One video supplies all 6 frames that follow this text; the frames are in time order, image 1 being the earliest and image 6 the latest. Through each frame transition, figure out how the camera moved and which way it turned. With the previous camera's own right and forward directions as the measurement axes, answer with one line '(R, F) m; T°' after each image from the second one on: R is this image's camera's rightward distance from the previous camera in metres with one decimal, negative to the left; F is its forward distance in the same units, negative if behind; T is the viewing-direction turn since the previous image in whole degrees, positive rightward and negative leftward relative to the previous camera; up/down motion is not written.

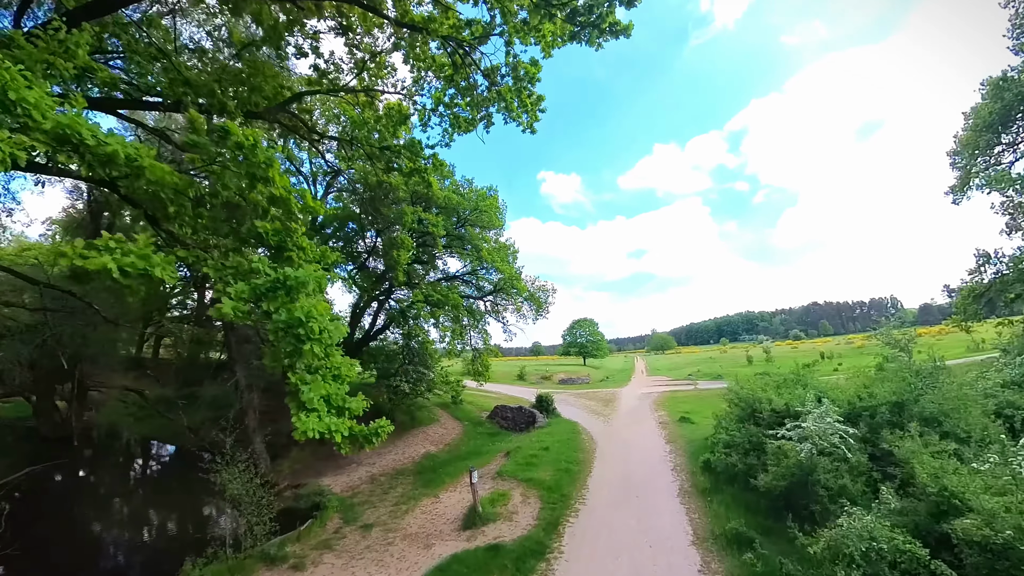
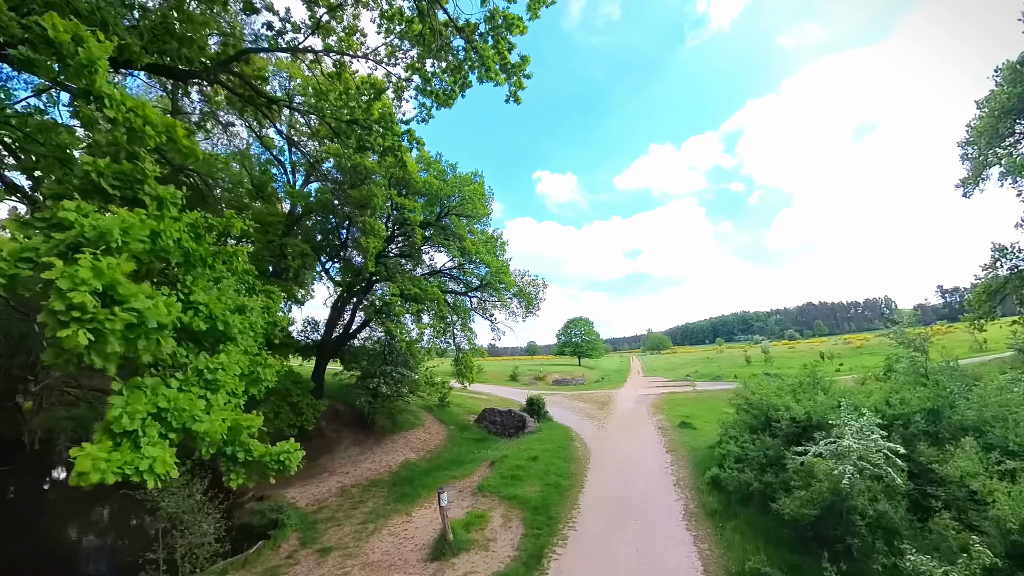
(+0.3, +1.4) m; +1°
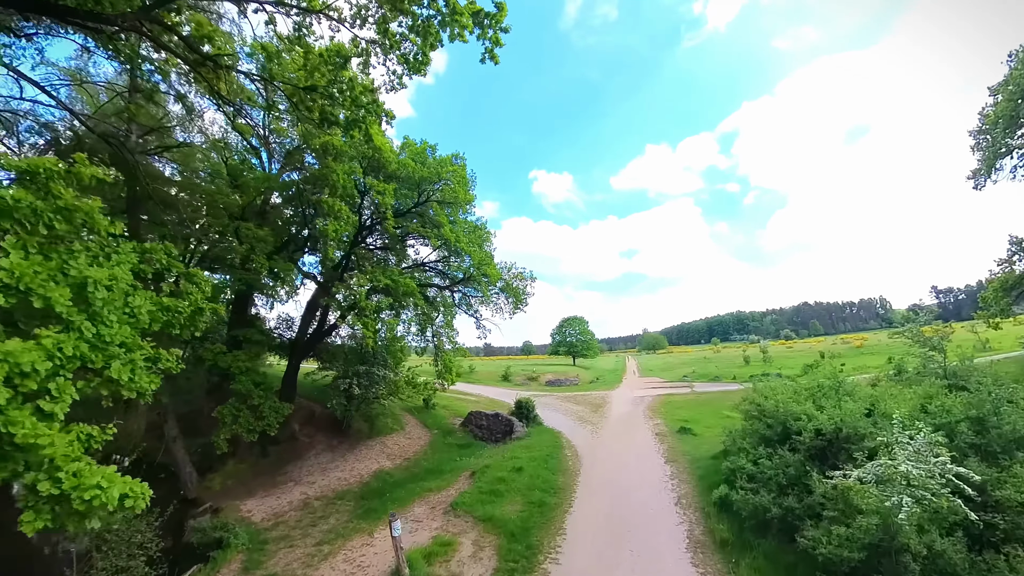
(+0.4, +1.4) m; +1°
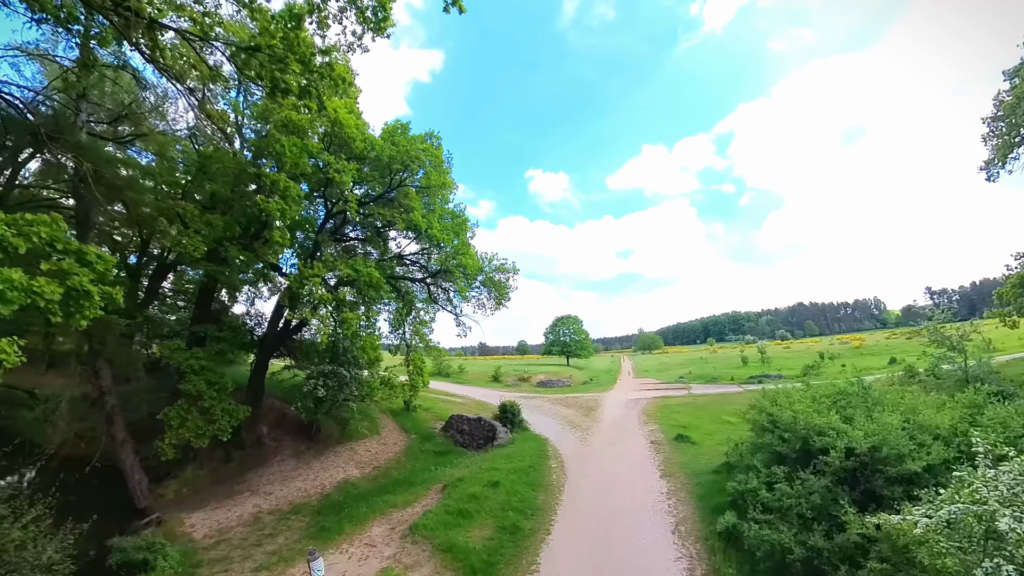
(+0.5, +1.5) m; +1°
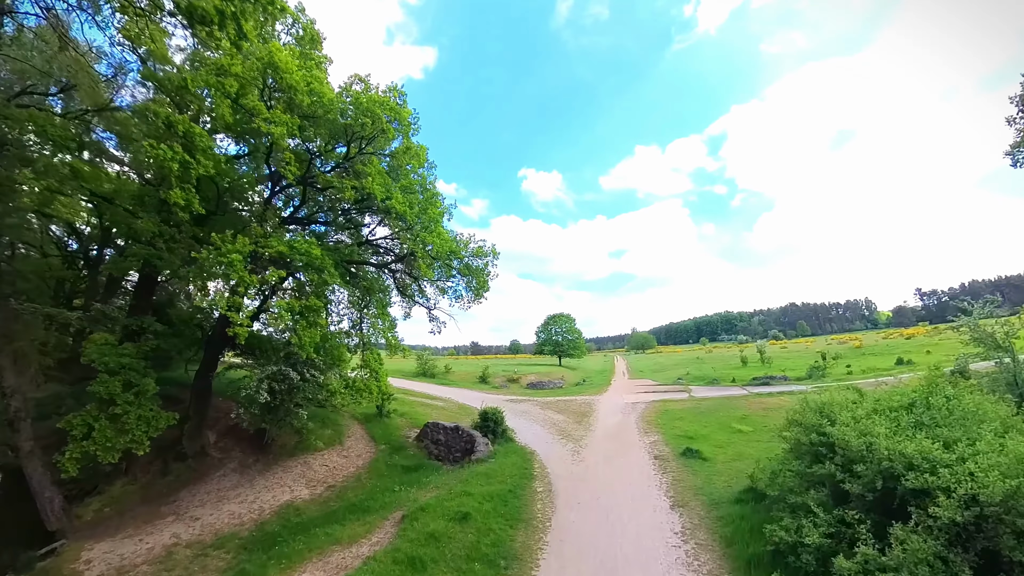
(+0.4, +2.2) m; +1°
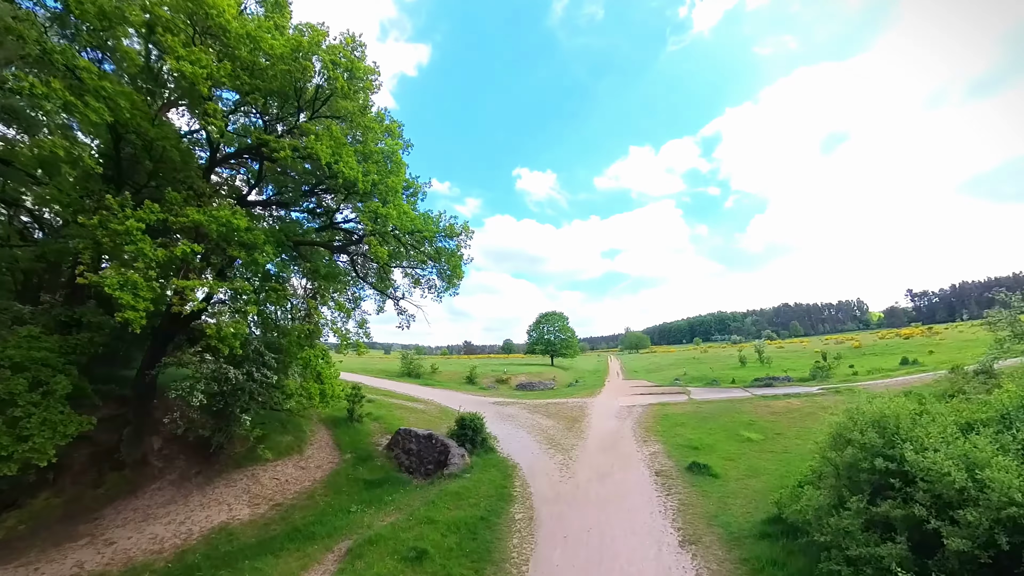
(+0.4, +1.8) m; +1°
